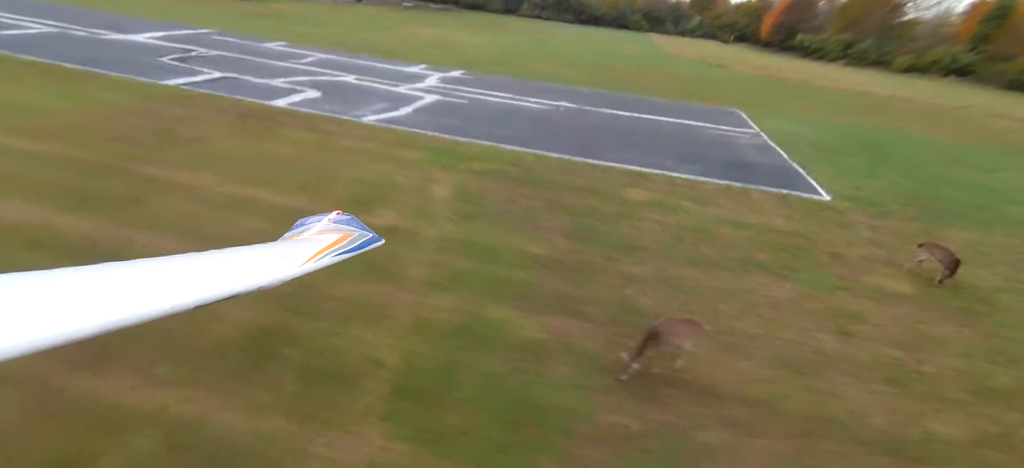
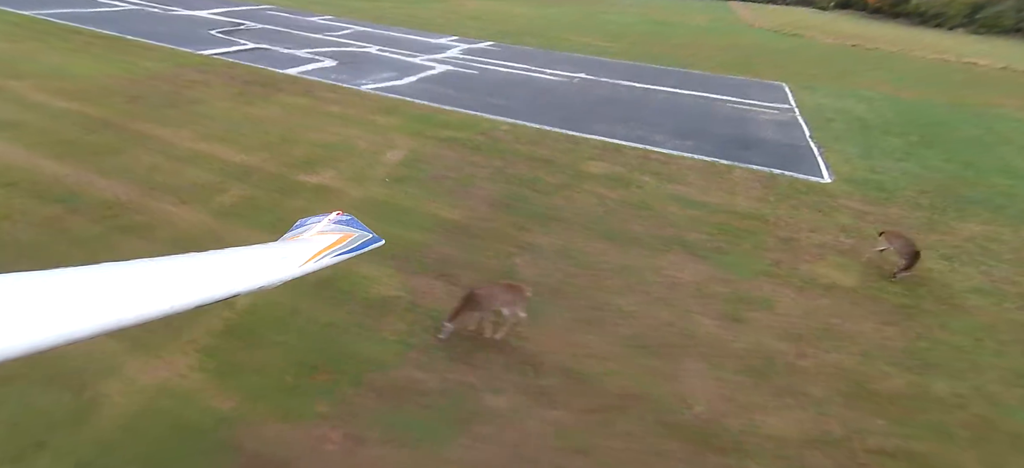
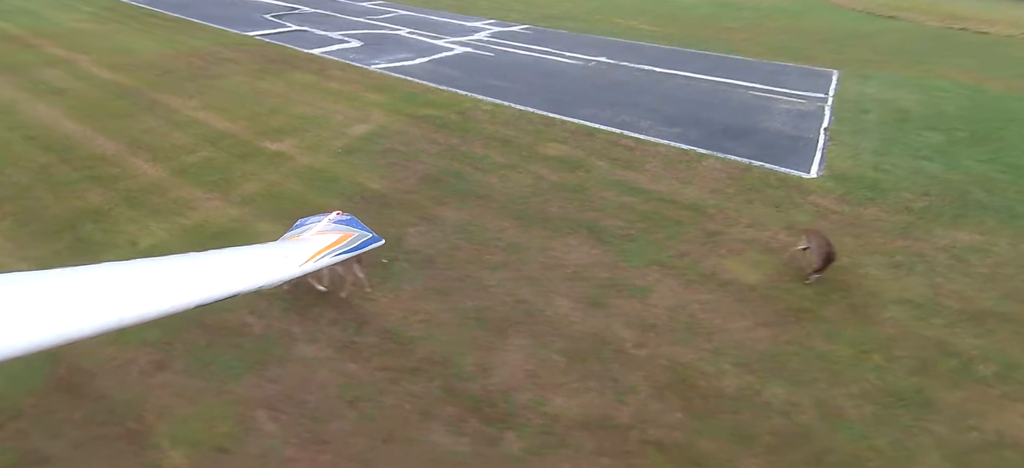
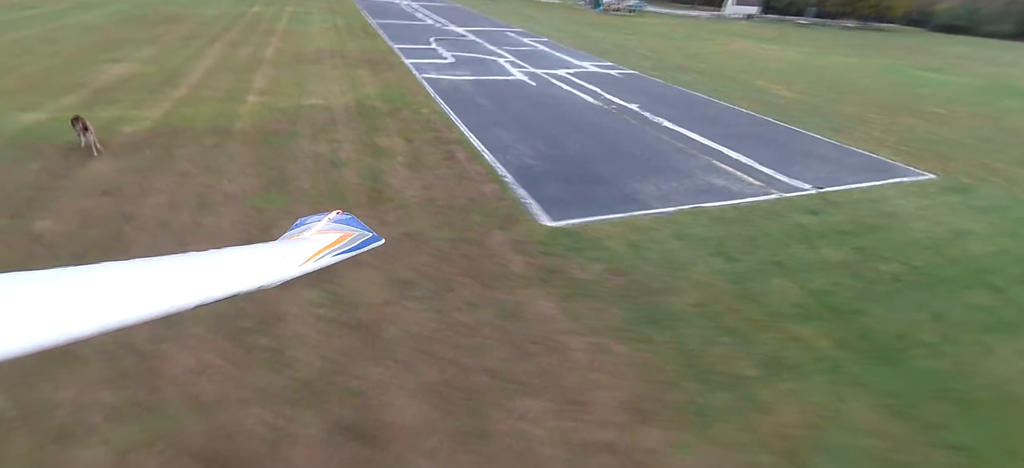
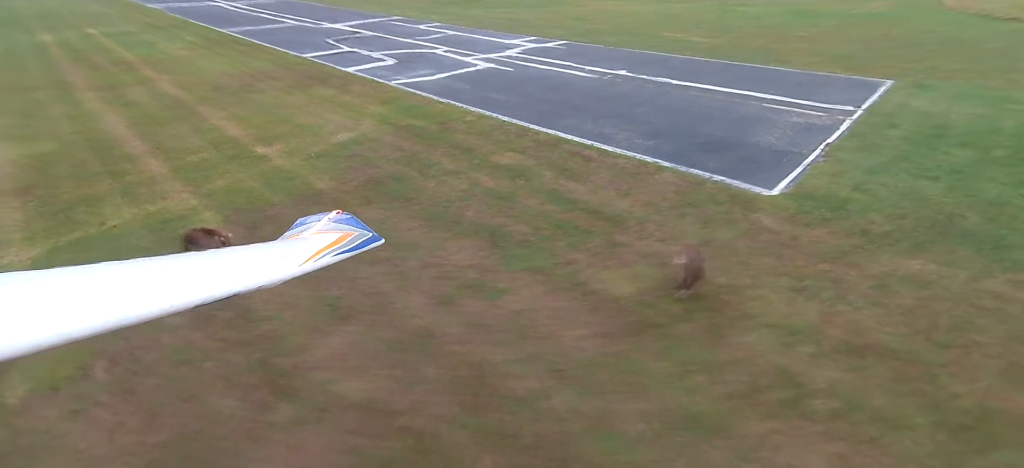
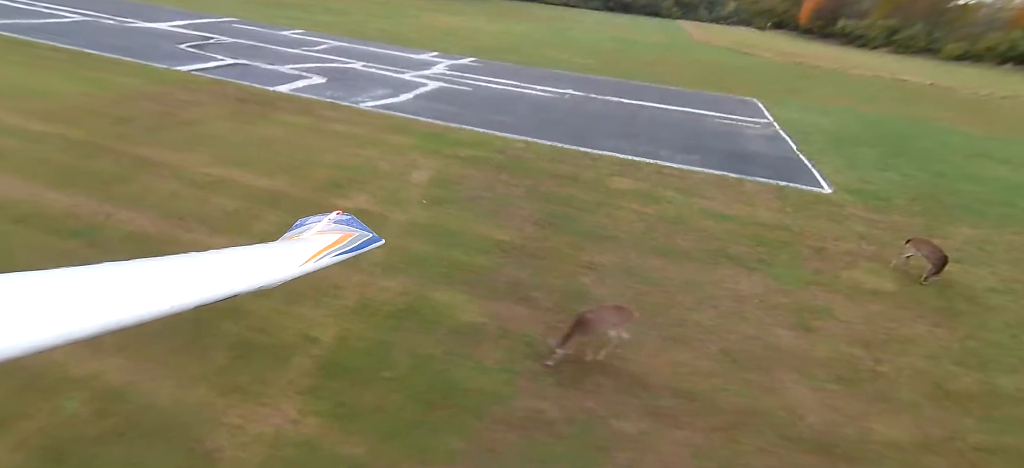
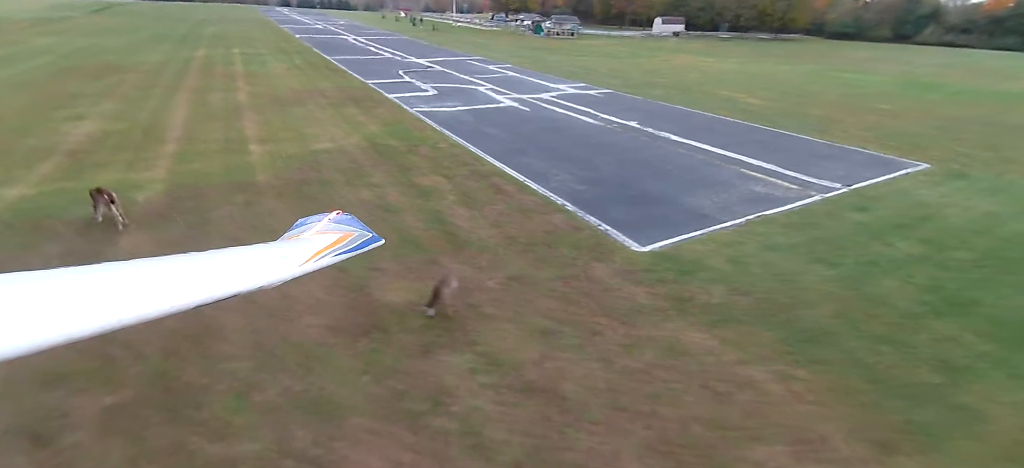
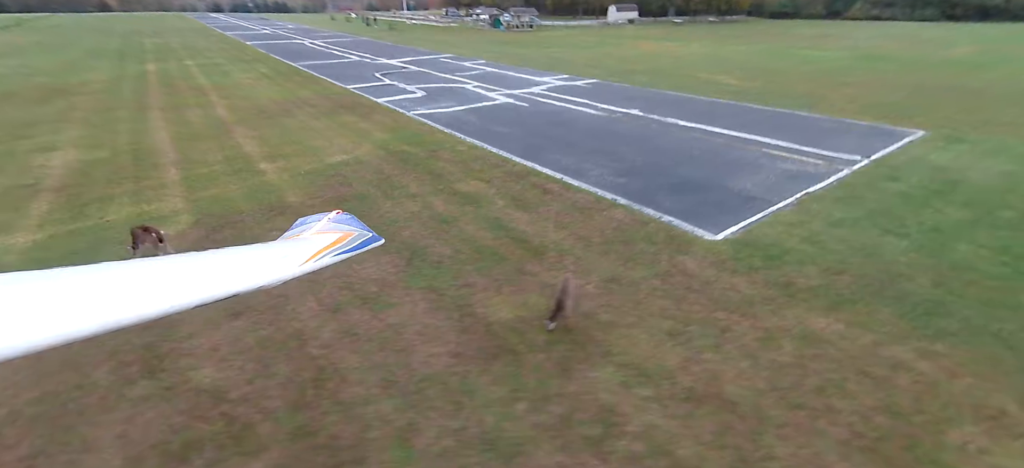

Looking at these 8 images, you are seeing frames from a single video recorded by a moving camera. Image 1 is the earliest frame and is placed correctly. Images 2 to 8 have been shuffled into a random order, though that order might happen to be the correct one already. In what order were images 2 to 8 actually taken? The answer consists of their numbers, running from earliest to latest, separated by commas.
6, 2, 3, 5, 8, 7, 4
